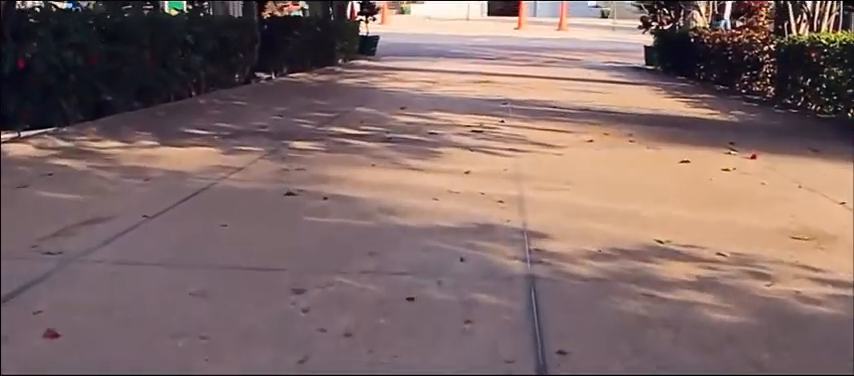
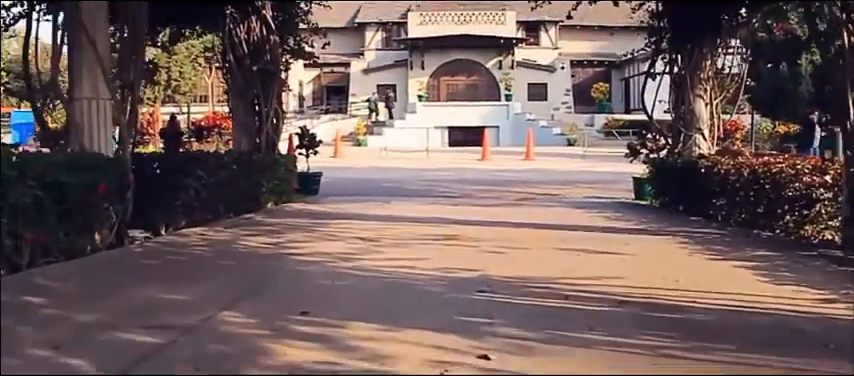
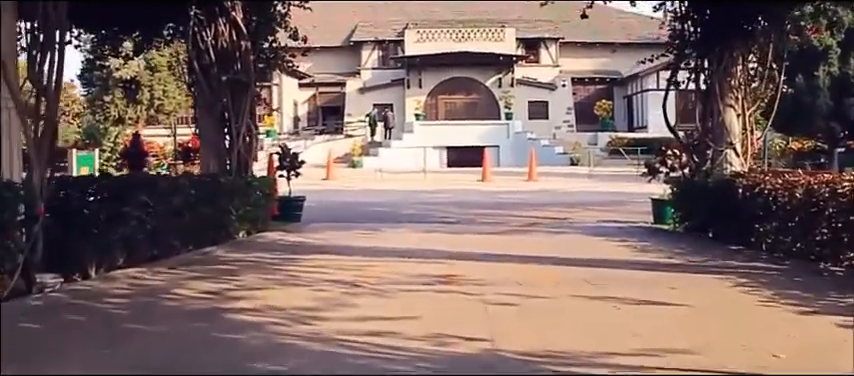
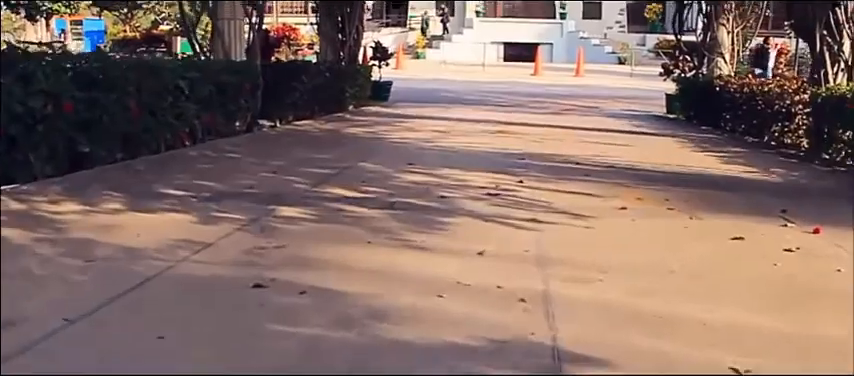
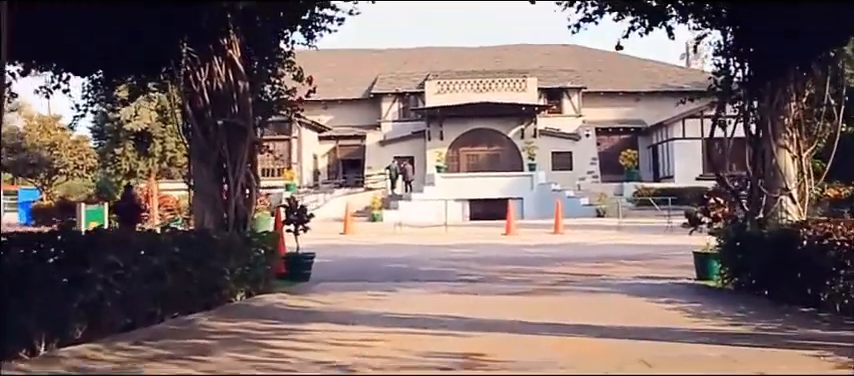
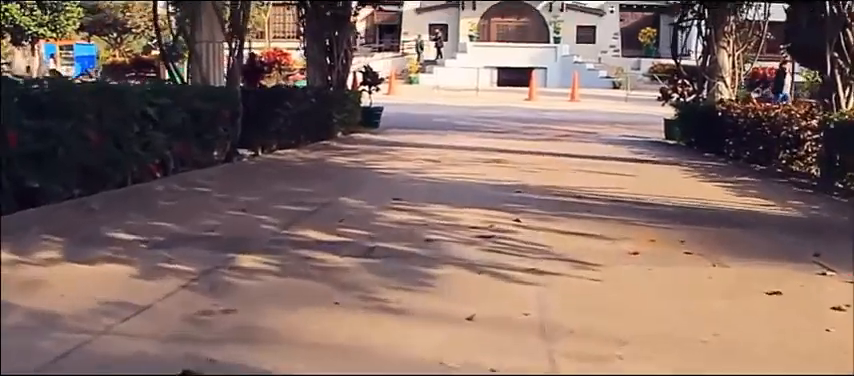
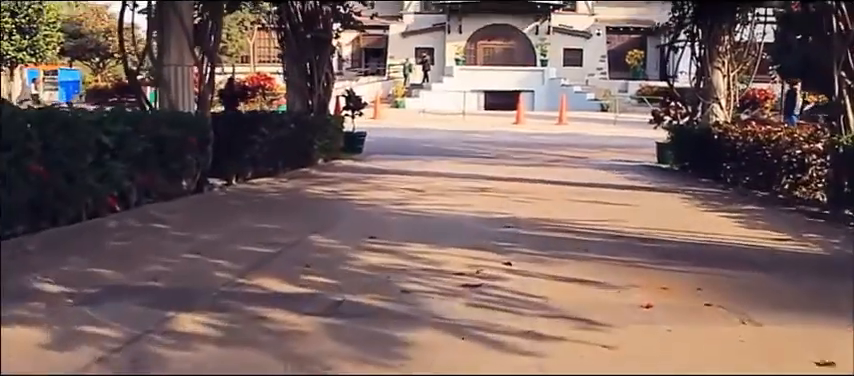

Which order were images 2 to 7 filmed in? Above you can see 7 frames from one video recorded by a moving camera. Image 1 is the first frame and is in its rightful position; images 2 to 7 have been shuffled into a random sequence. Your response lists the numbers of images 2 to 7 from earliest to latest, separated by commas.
4, 6, 7, 2, 3, 5
